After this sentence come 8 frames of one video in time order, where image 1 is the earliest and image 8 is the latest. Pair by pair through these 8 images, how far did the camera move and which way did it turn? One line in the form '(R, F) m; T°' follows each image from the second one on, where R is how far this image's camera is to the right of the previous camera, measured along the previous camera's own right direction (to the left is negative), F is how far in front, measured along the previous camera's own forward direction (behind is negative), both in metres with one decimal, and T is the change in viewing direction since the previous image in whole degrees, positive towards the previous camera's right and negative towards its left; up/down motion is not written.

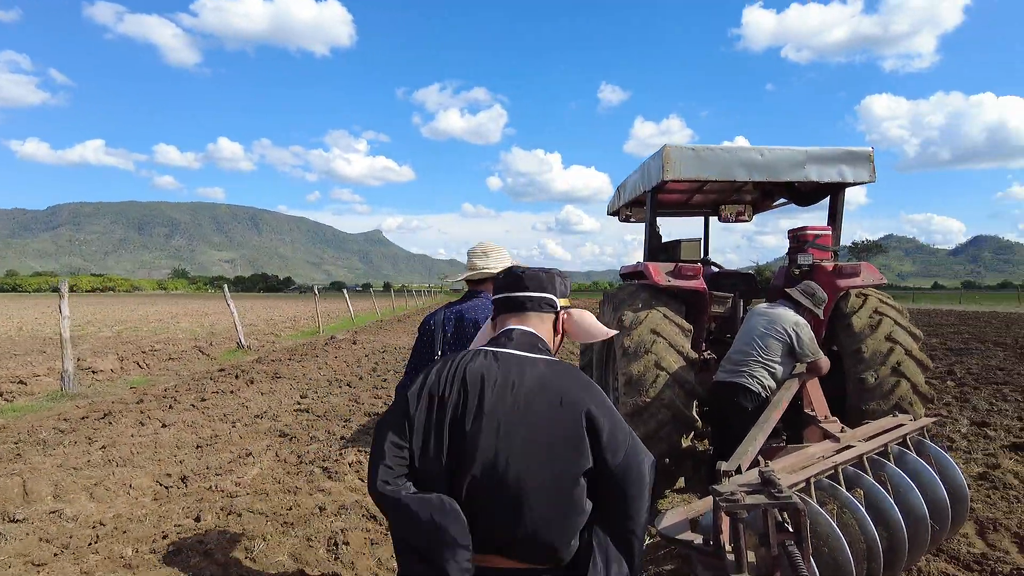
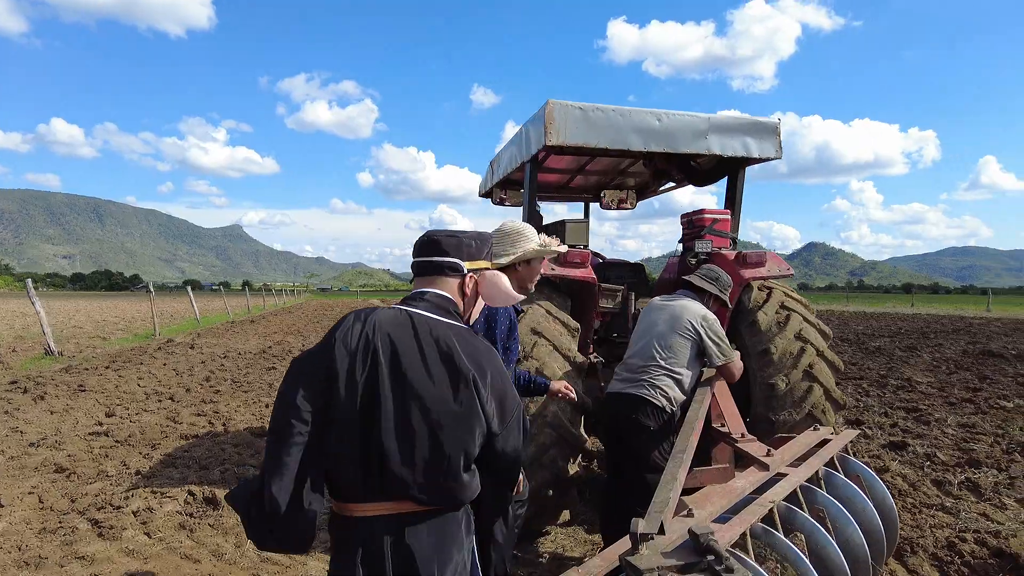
(+0.2, +1.0) m; +11°
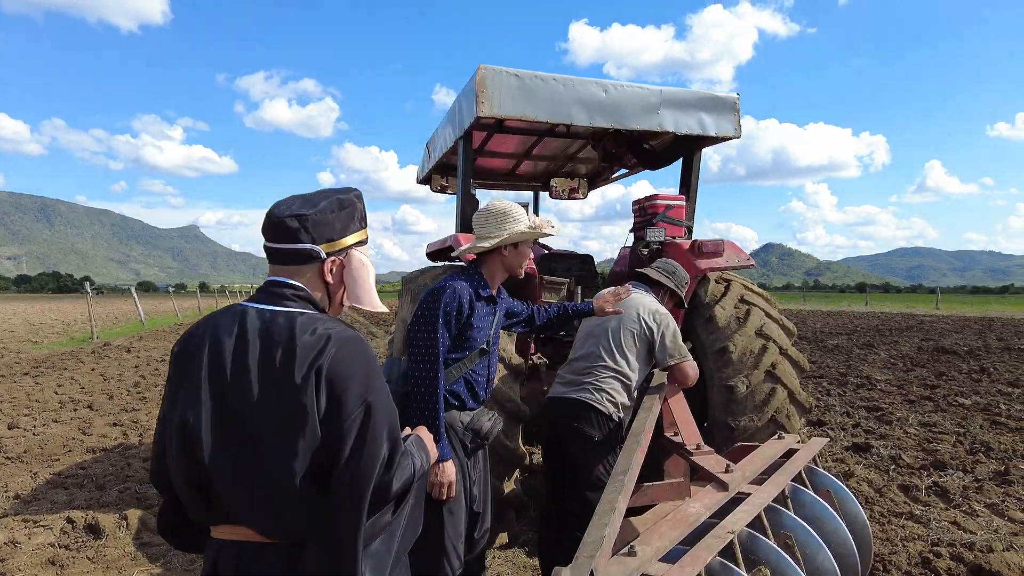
(+0.2, +0.5) m; +3°
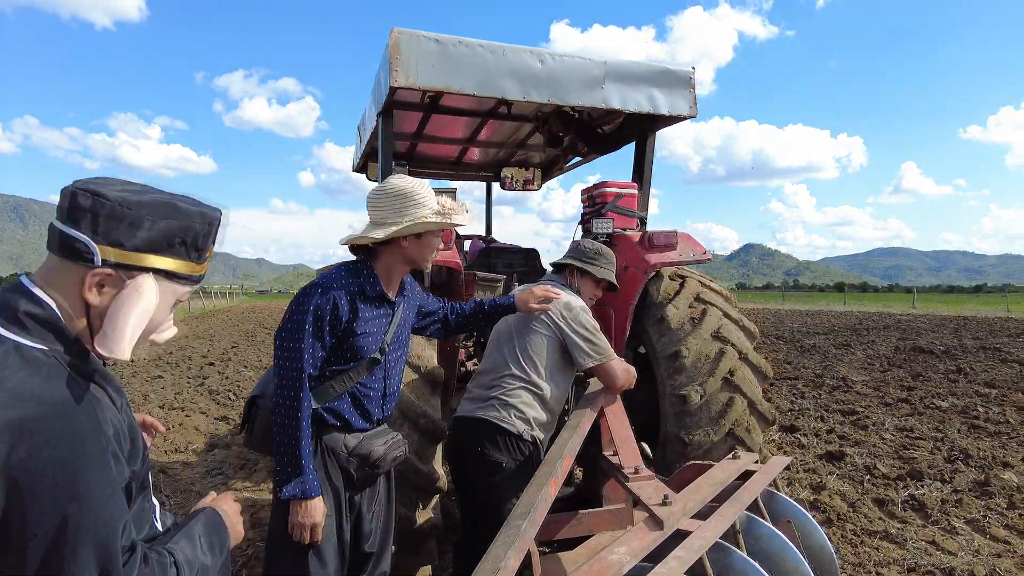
(+0.3, +0.4) m; +1°
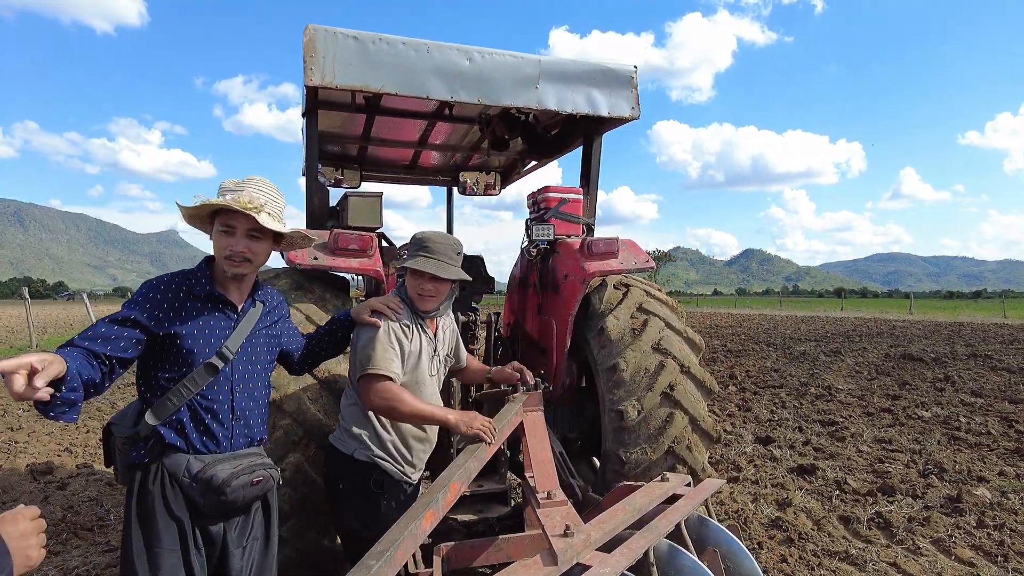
(+0.3, +0.2) m; 0°
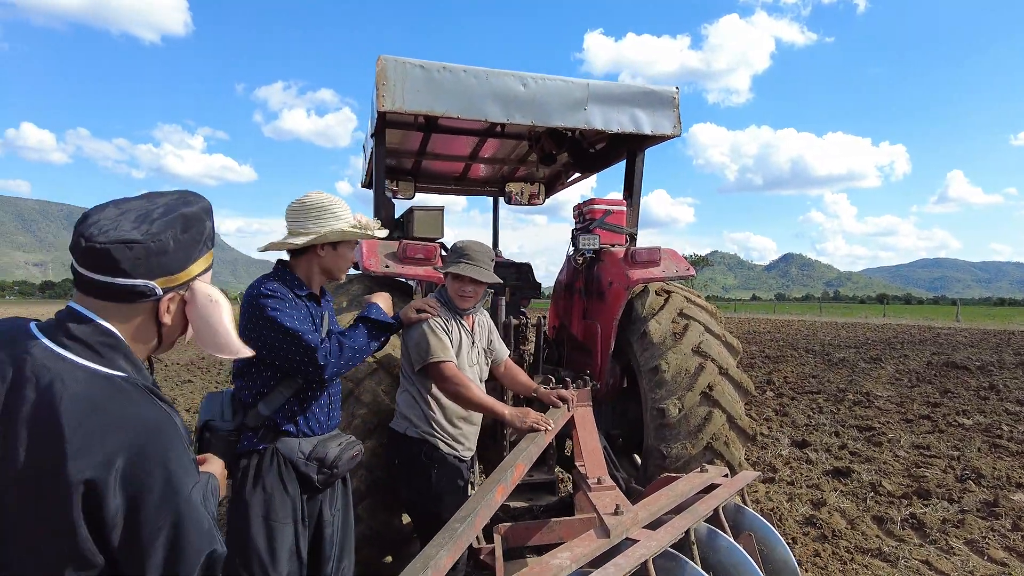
(-0.1, -0.3) m; -3°
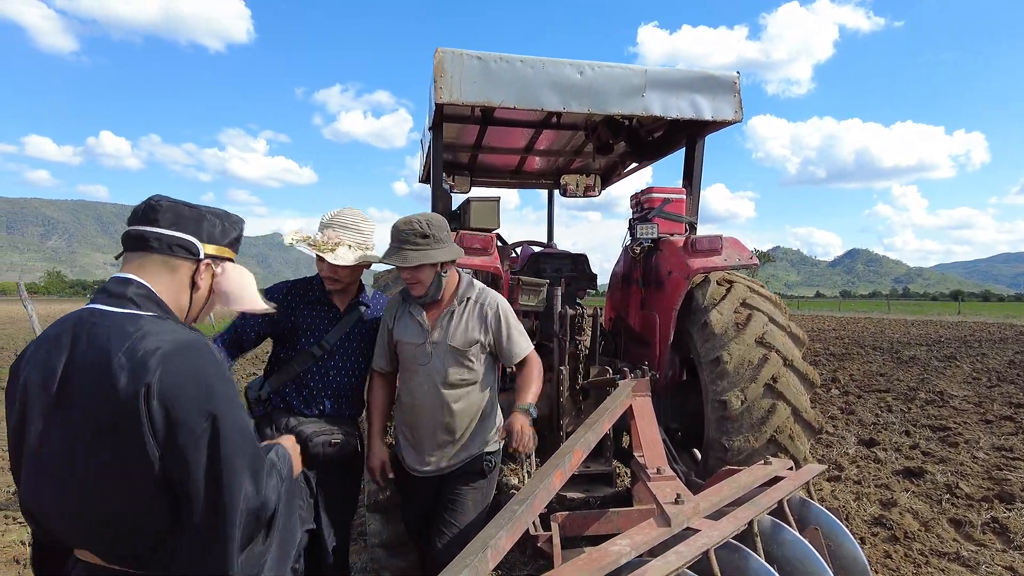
(0.0, 0.0) m; -5°
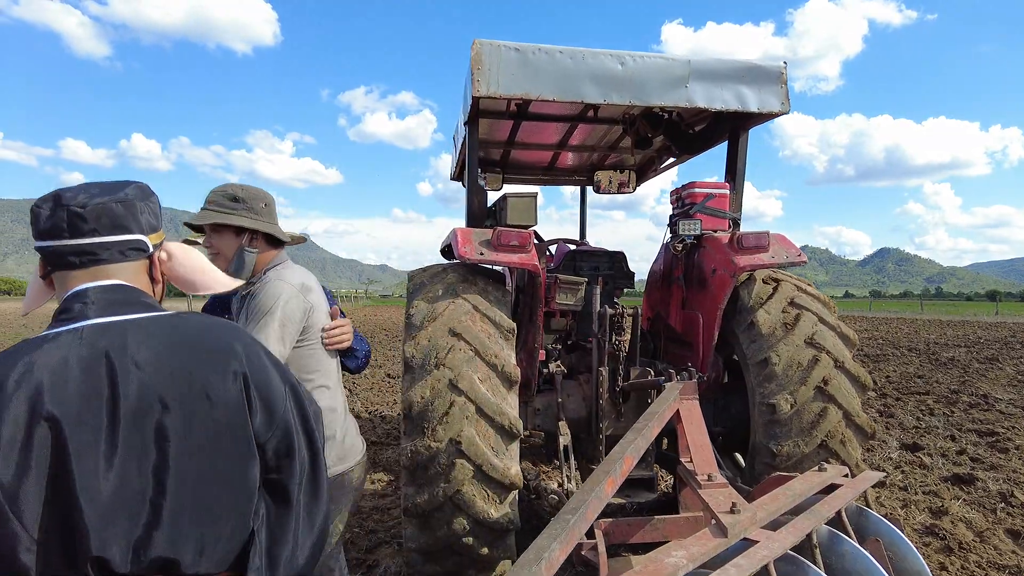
(-0.1, +0.1) m; -2°
